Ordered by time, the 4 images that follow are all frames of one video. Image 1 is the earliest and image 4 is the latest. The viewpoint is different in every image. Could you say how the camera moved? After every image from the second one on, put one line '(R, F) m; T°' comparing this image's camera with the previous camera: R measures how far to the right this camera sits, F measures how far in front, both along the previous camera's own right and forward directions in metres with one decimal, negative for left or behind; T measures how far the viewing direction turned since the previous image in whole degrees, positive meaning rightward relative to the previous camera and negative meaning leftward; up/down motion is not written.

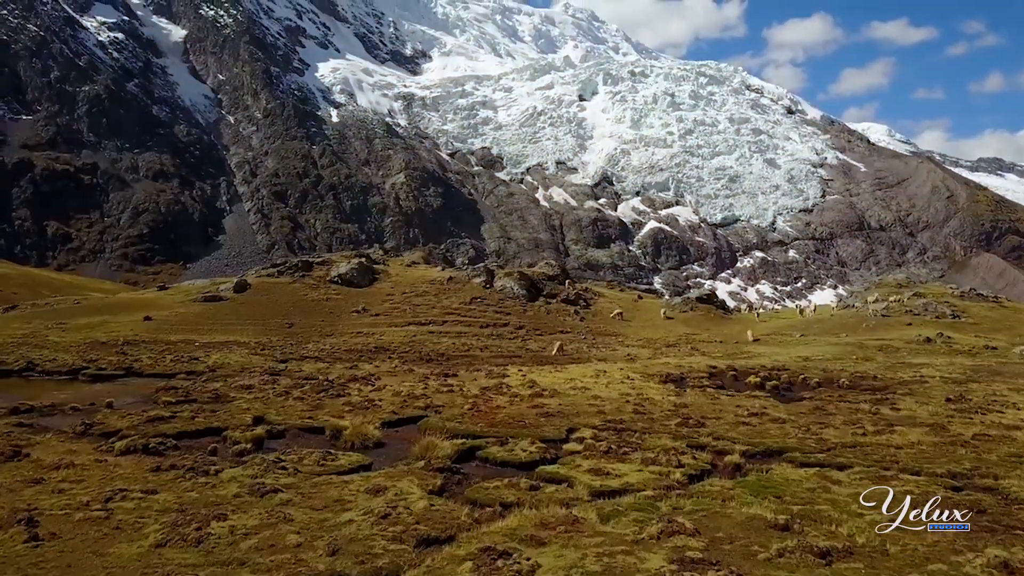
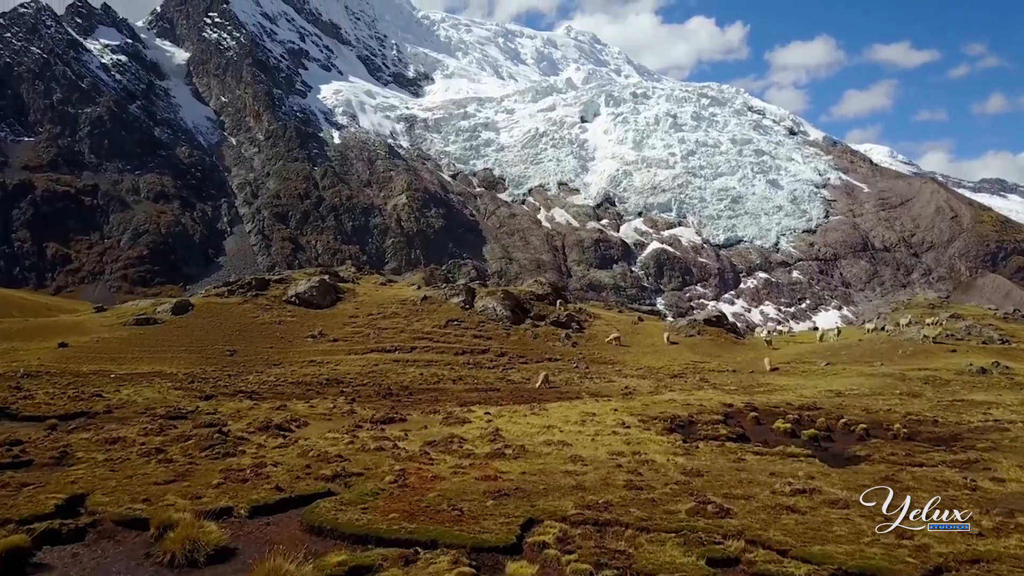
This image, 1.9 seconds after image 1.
(+1.7, +8.8) m; 0°
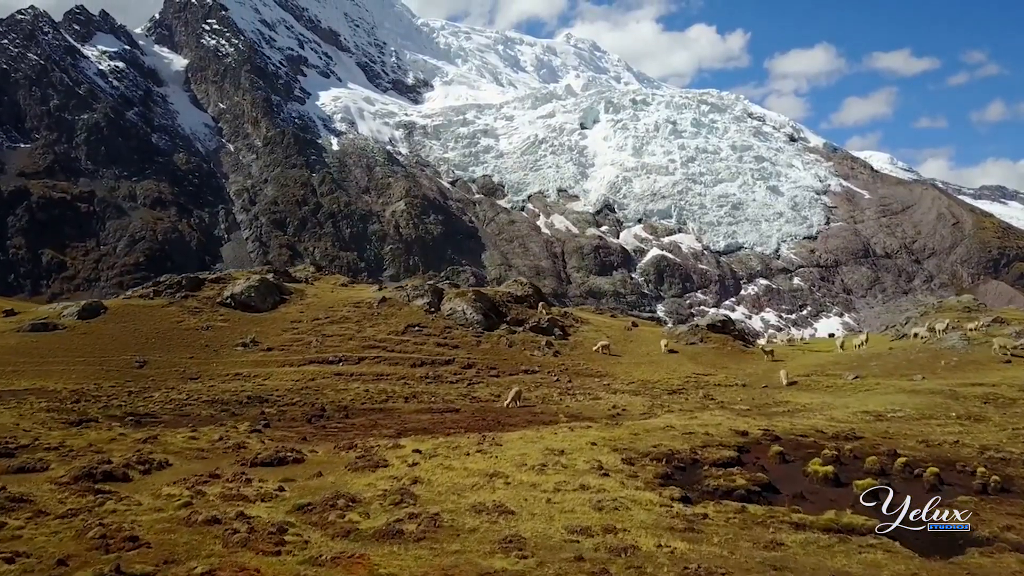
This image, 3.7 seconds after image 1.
(+1.9, +9.0) m; 0°
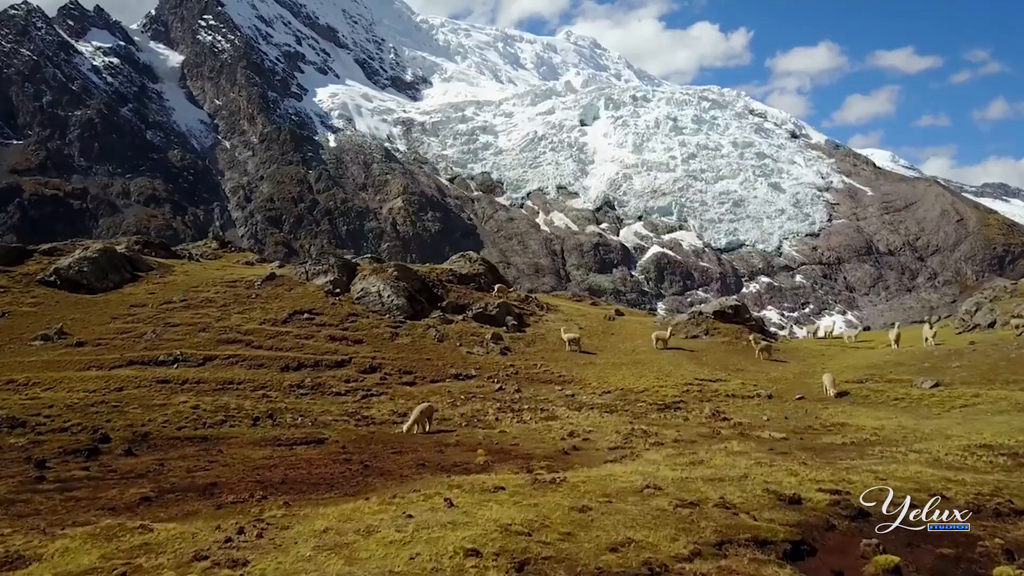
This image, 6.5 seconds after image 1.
(+3.3, +15.0) m; 0°
